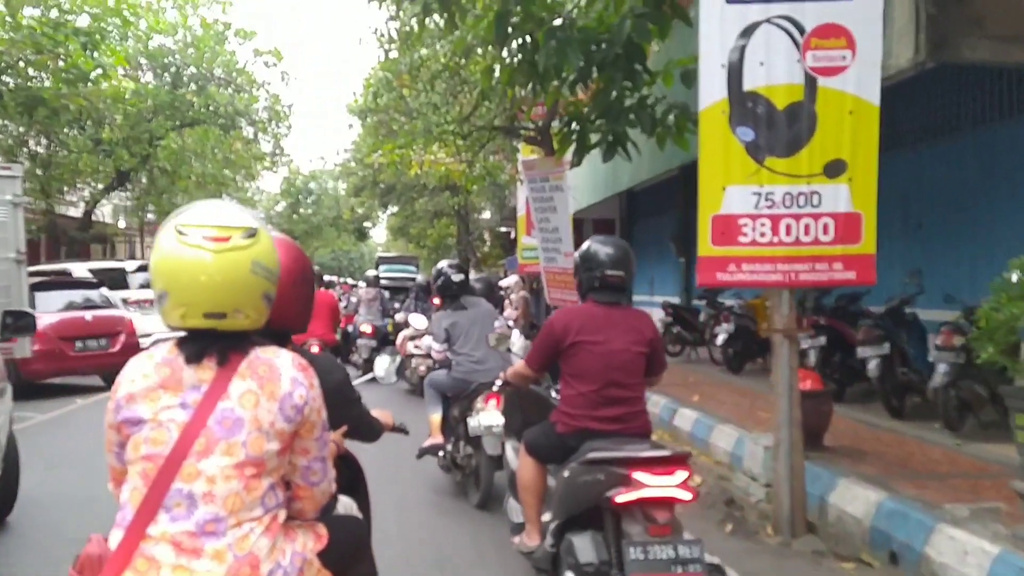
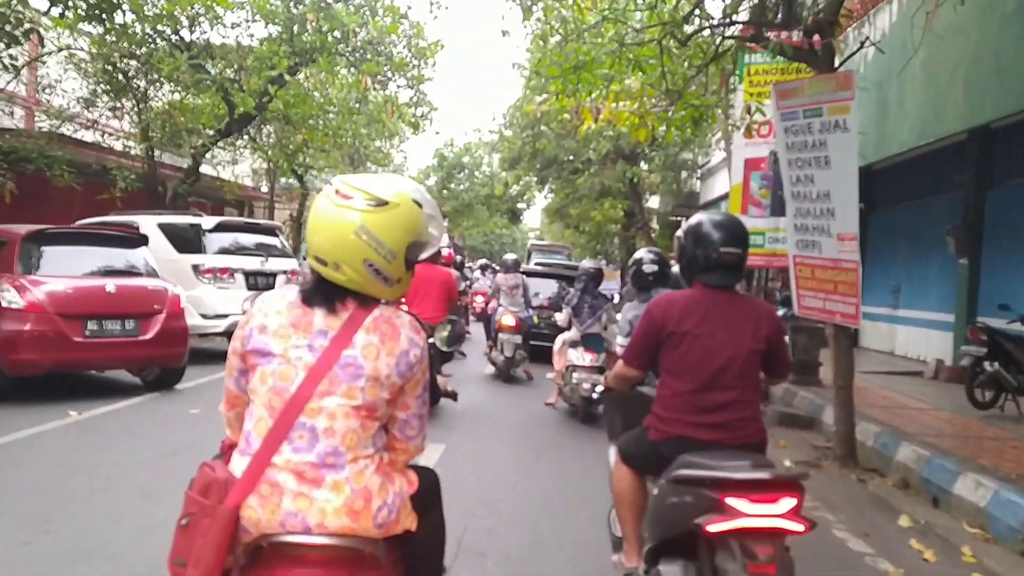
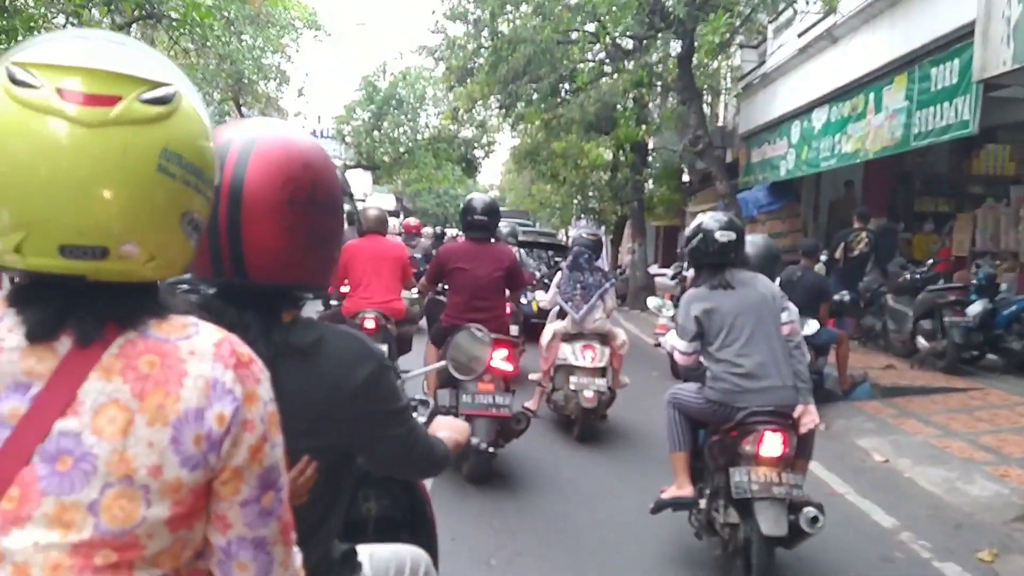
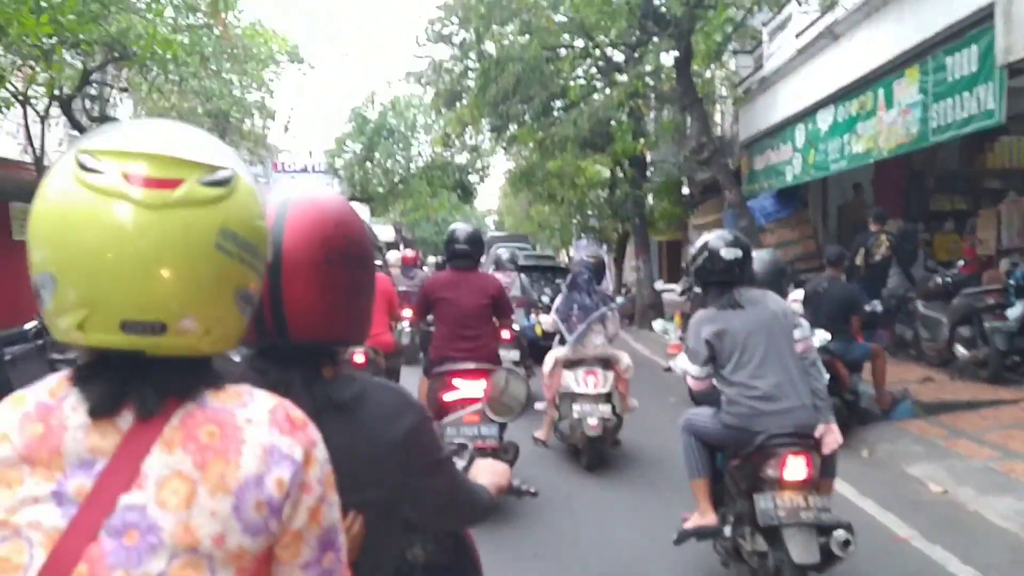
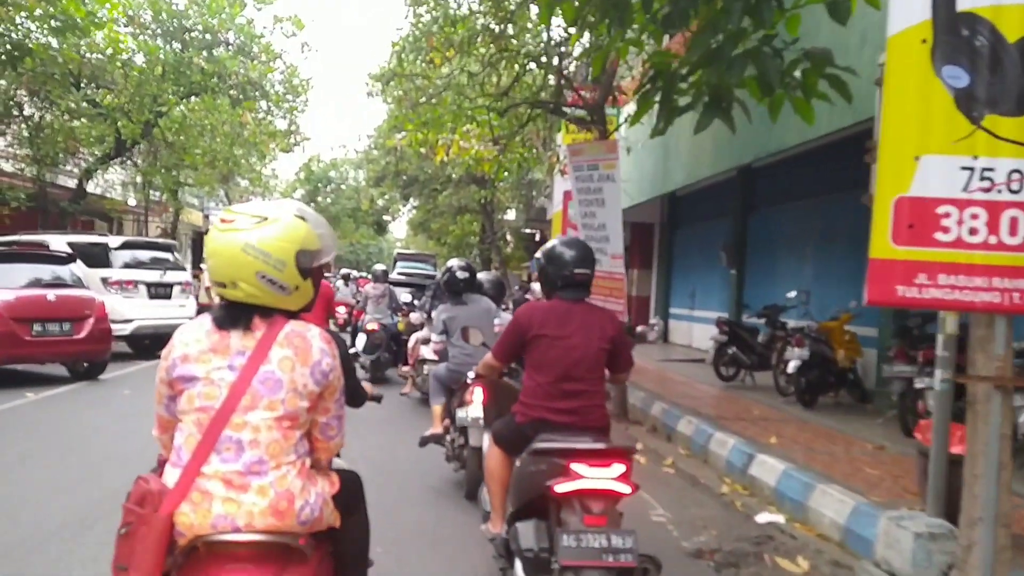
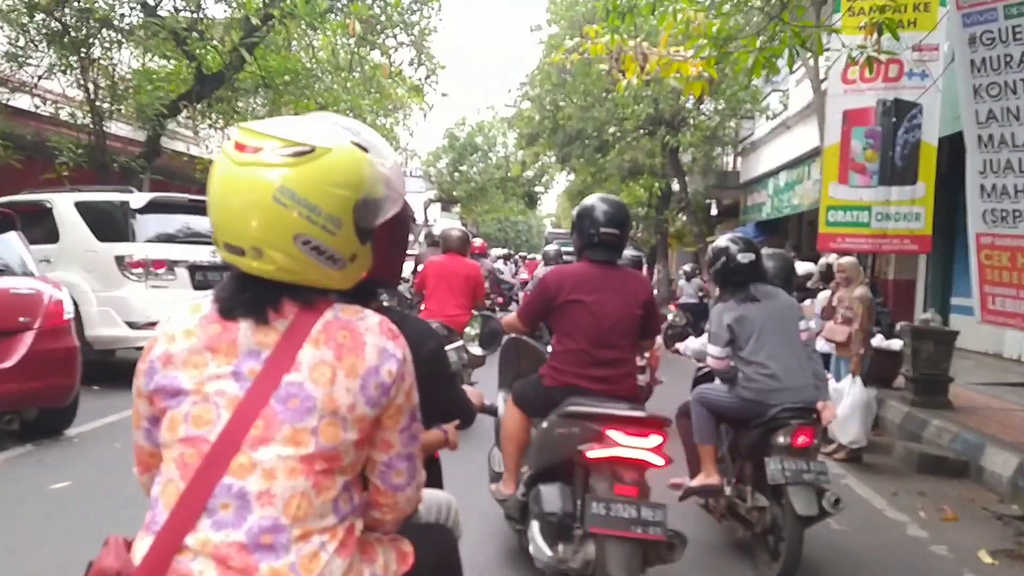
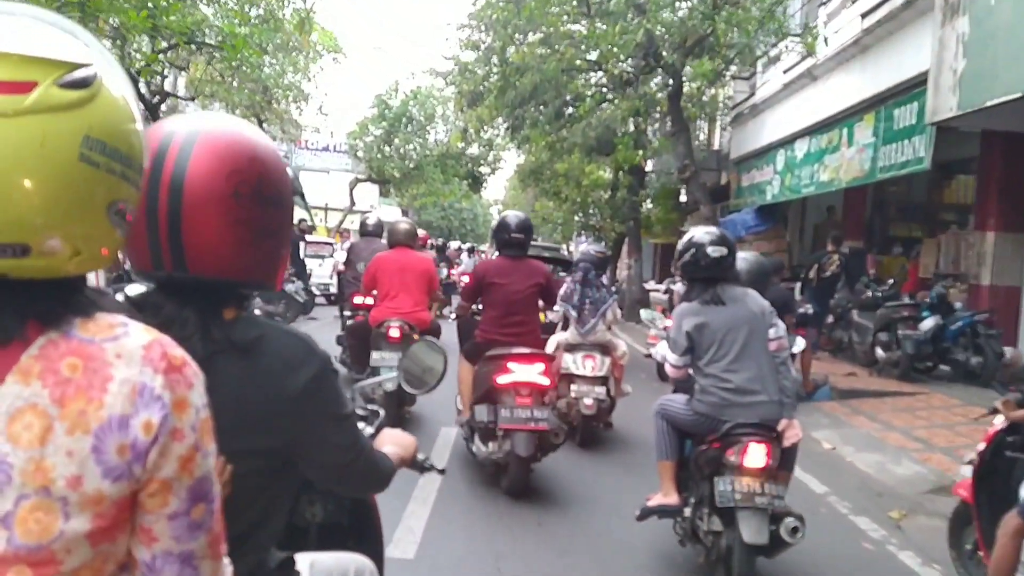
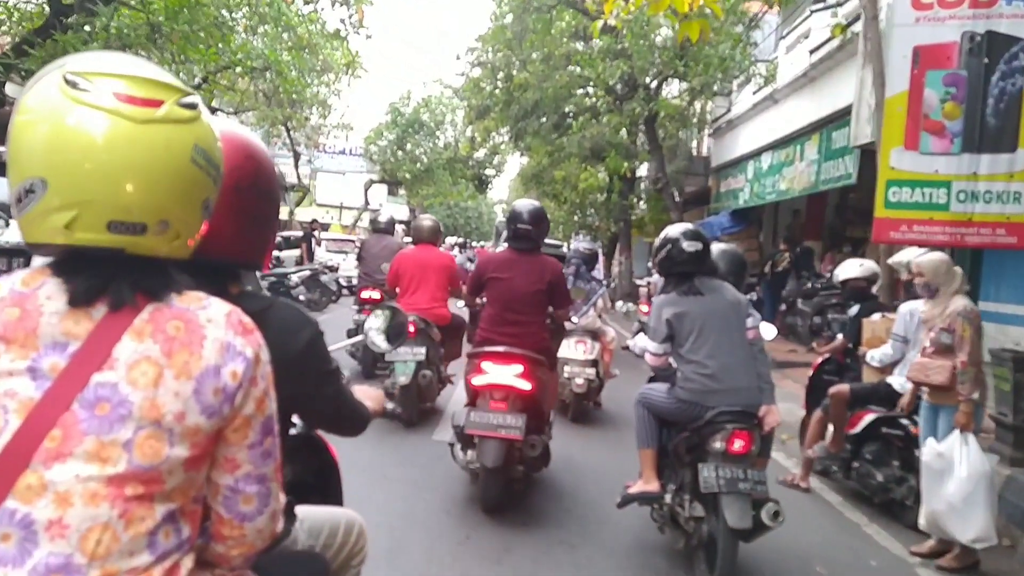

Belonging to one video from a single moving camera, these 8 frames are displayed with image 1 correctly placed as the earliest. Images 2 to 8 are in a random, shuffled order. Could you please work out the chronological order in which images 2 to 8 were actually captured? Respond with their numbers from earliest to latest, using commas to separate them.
5, 2, 6, 8, 7, 3, 4
